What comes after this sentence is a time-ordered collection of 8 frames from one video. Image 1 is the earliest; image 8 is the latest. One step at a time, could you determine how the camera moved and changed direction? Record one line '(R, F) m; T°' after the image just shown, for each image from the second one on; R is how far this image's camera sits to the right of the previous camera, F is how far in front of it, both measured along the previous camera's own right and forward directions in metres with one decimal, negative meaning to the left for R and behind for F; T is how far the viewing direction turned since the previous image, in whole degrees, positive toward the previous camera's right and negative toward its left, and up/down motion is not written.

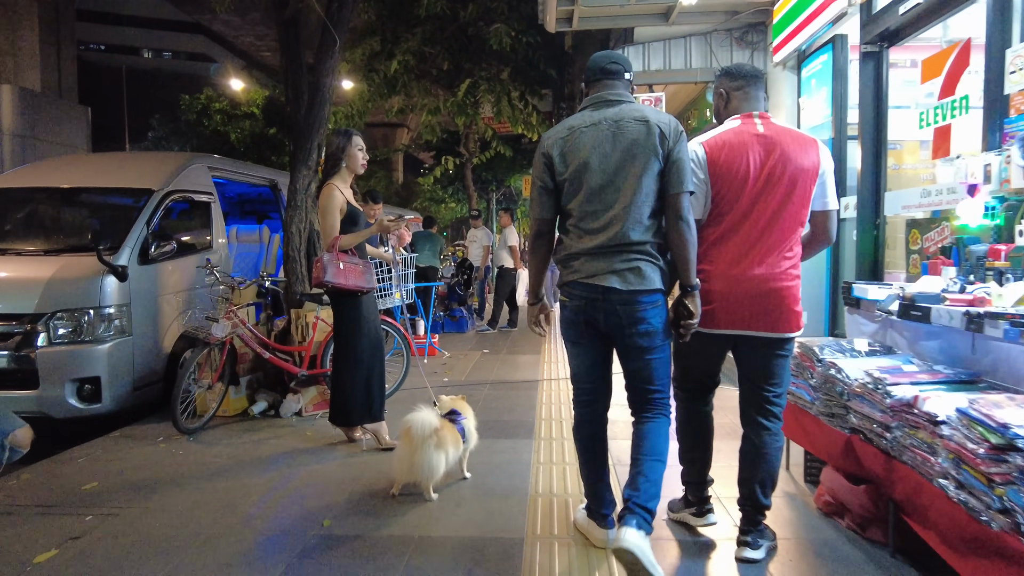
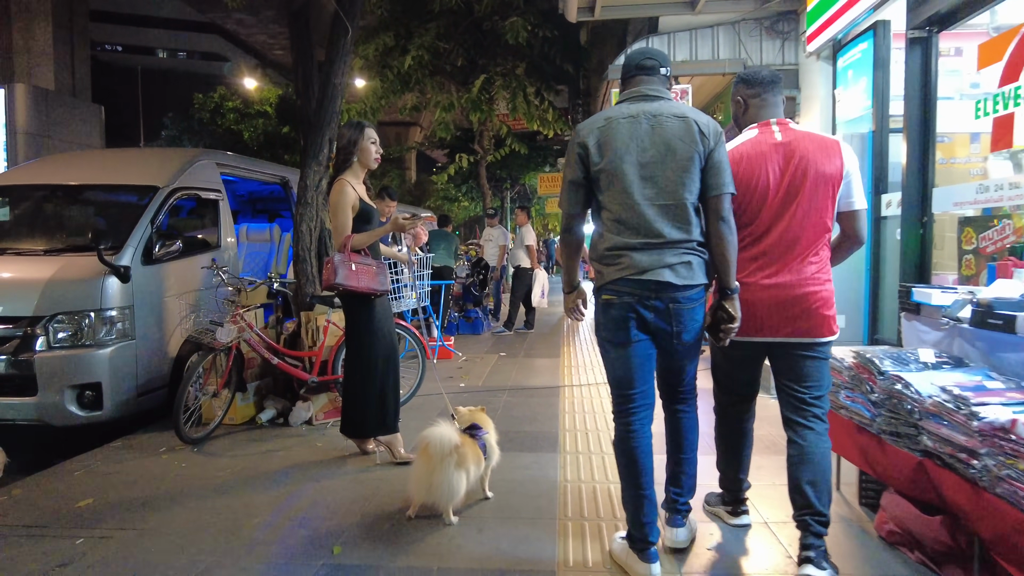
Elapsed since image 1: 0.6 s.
(-0.1, +0.3) m; -1°
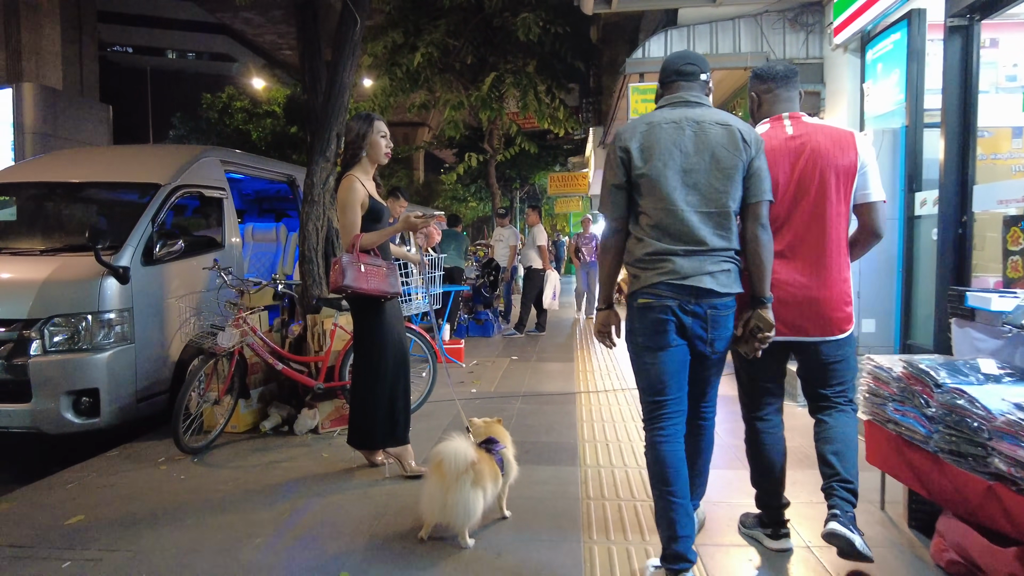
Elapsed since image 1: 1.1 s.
(-0.1, +0.2) m; -1°
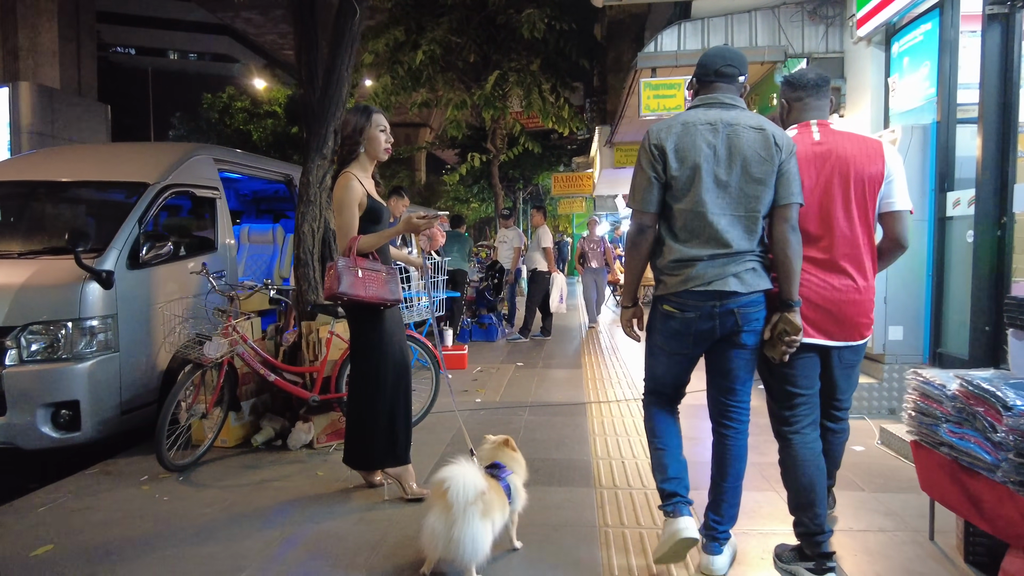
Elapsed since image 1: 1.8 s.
(0.0, +0.3) m; 0°
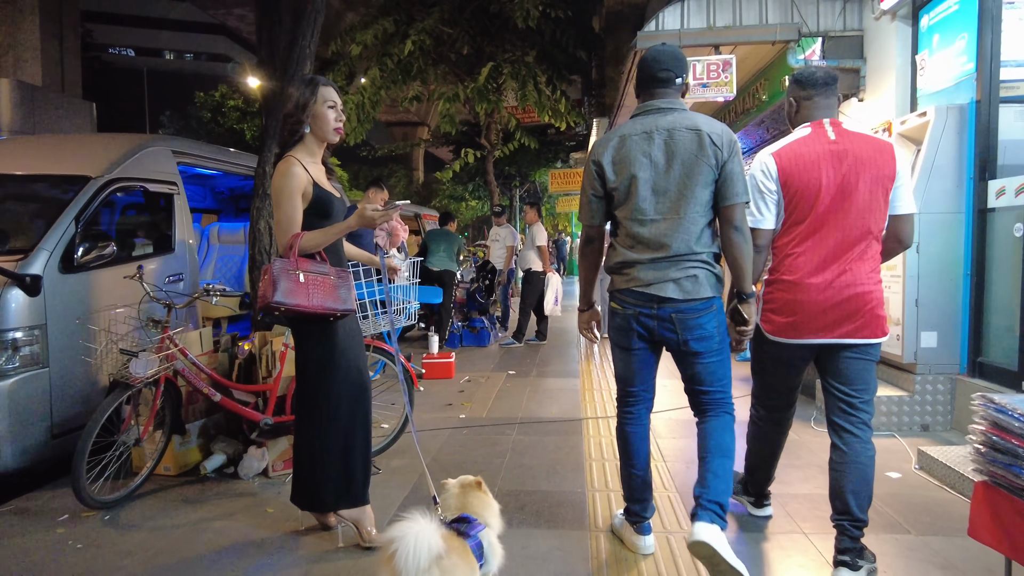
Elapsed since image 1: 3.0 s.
(+0.1, +0.5) m; 0°
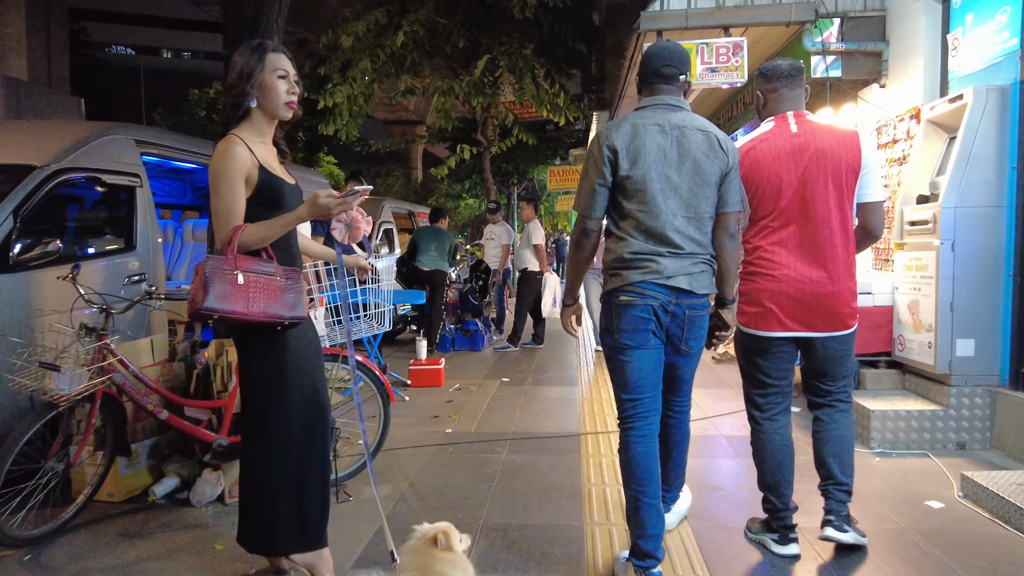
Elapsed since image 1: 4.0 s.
(+0.1, +0.4) m; 0°
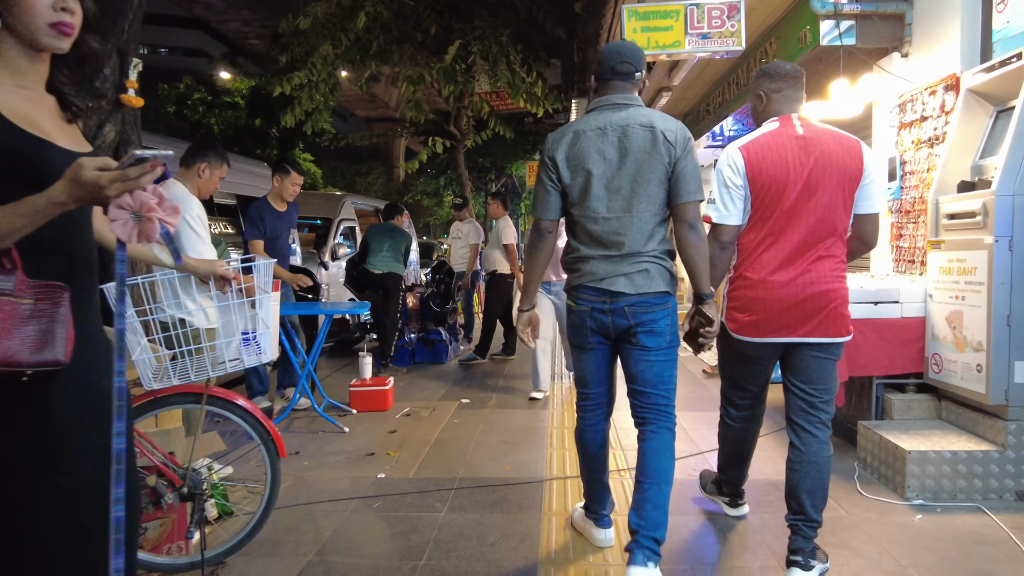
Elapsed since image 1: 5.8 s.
(+0.2, +0.8) m; +1°
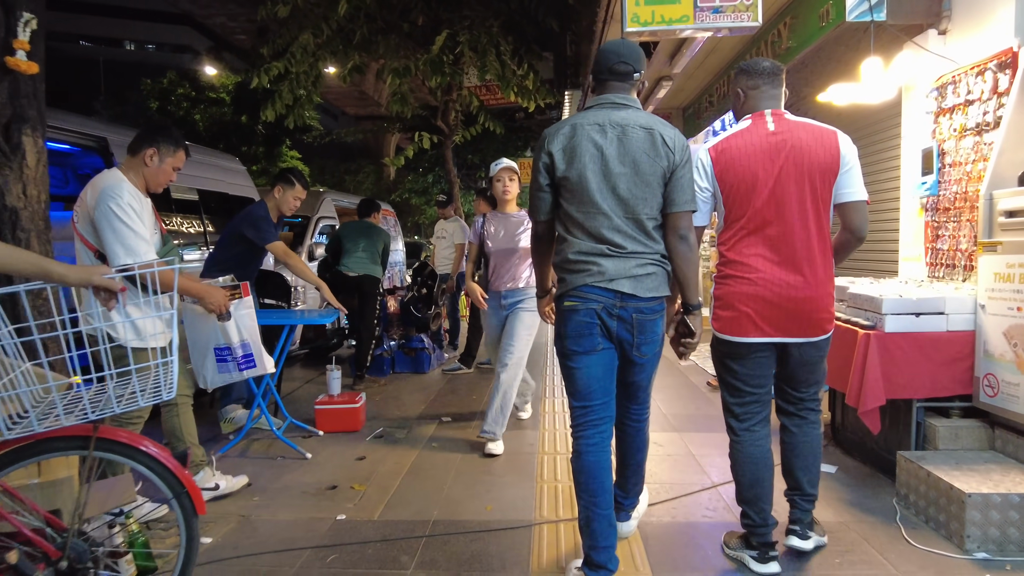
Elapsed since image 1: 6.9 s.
(0.0, +0.5) m; +1°
